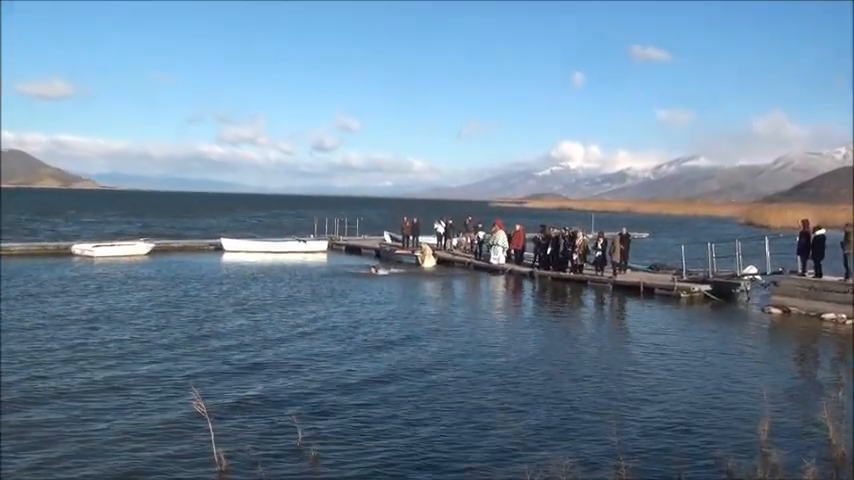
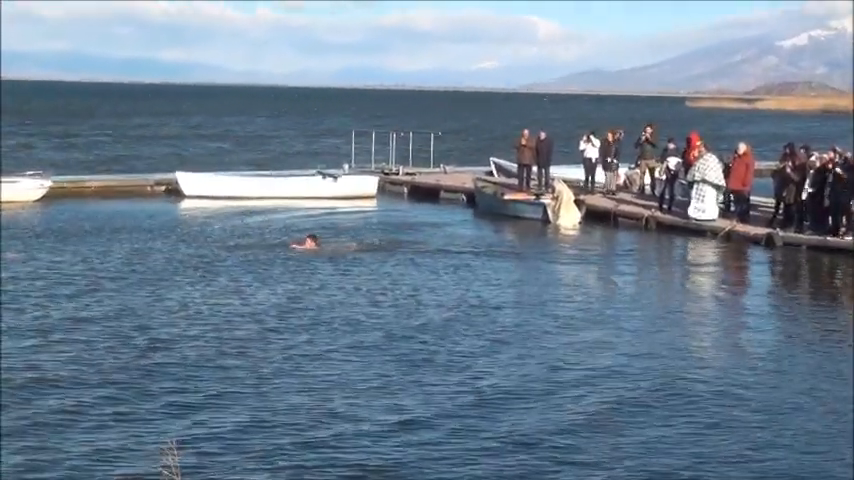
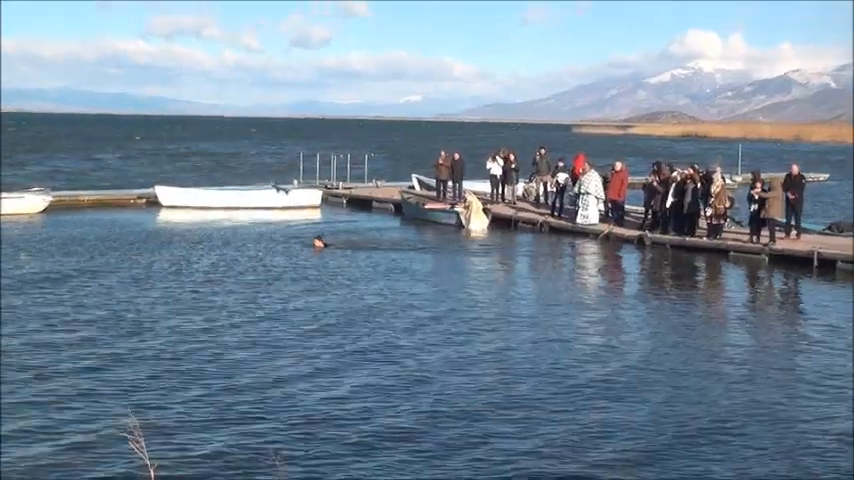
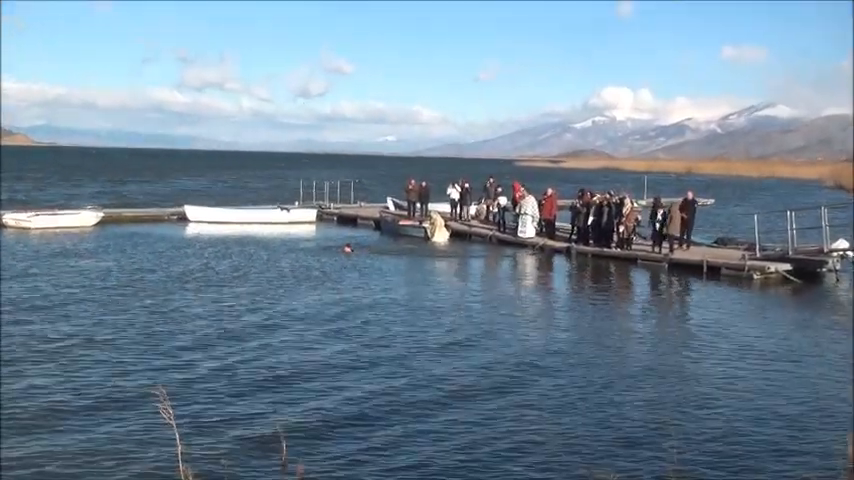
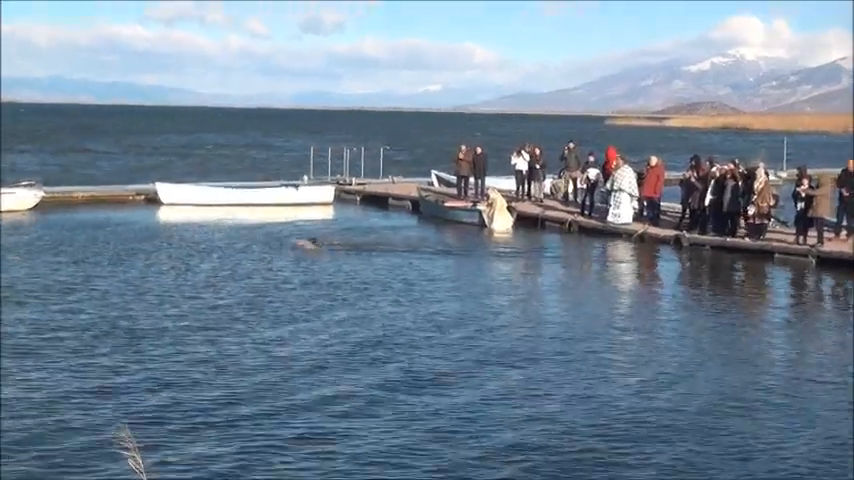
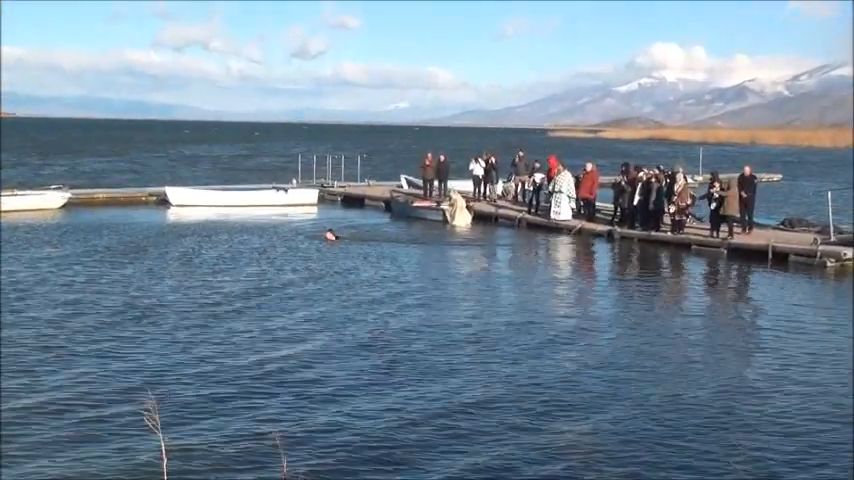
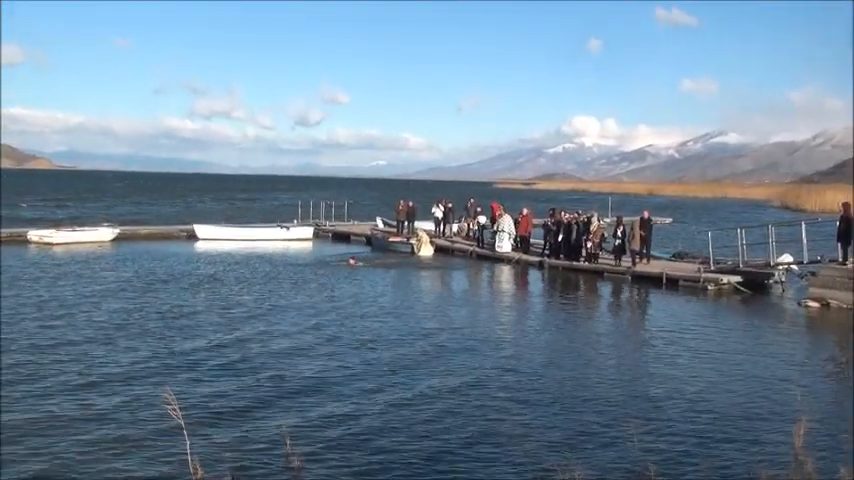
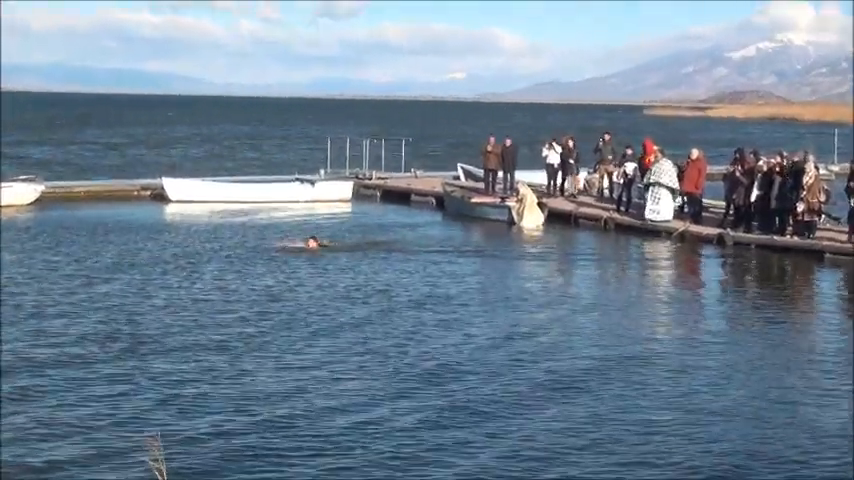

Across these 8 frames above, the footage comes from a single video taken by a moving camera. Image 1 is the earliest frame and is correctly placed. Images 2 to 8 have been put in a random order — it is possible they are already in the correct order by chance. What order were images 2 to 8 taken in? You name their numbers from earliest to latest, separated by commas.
7, 4, 6, 3, 5, 8, 2
